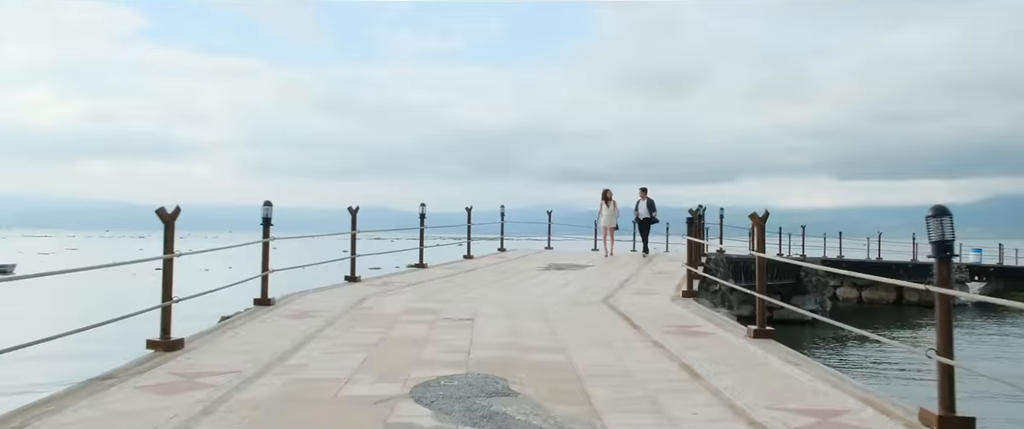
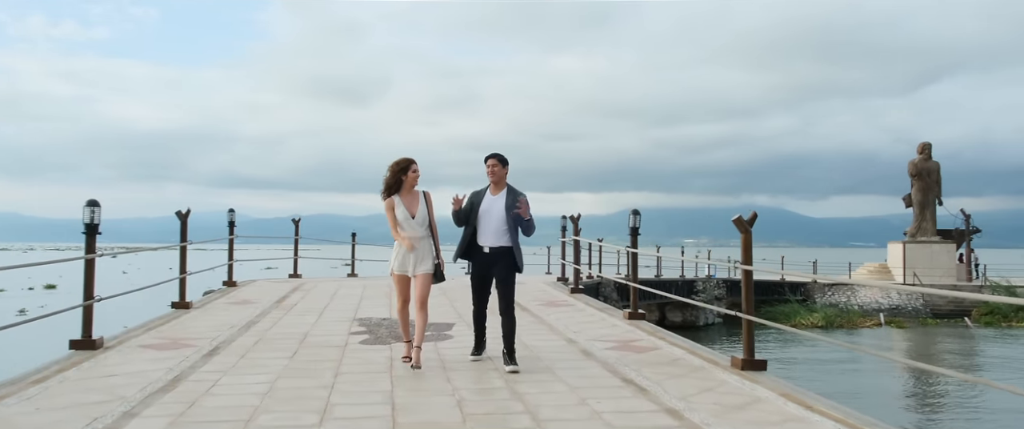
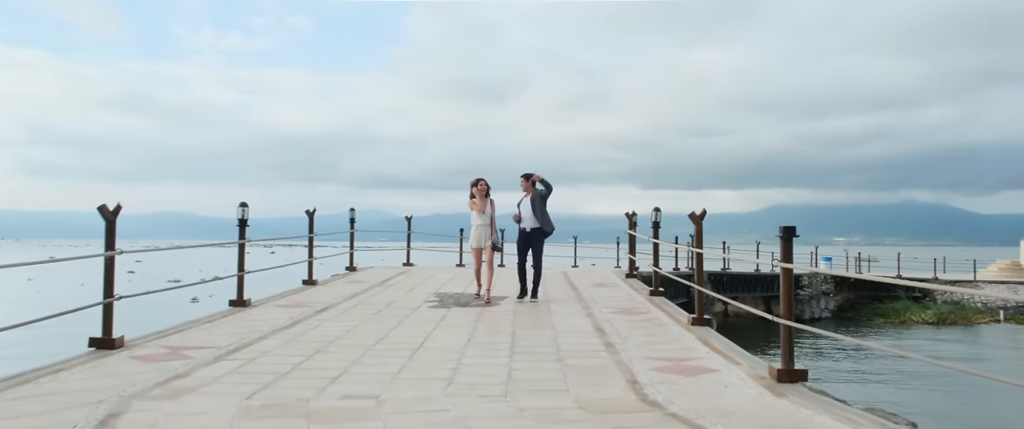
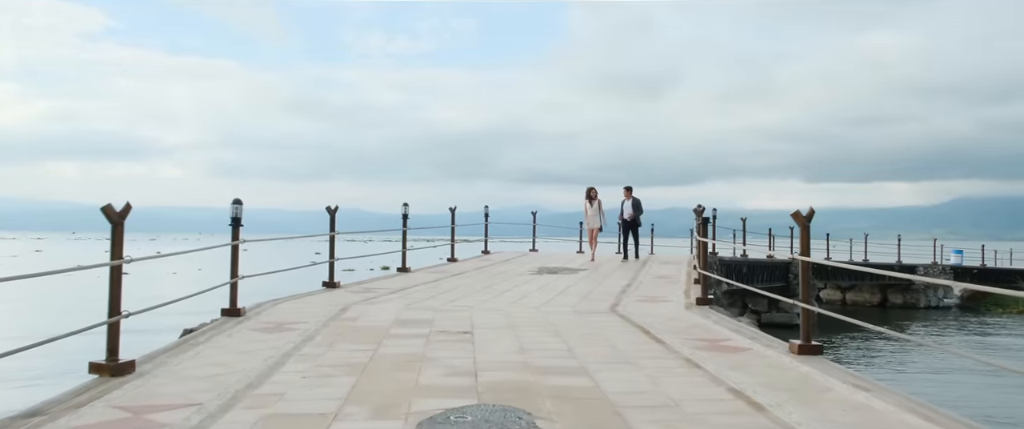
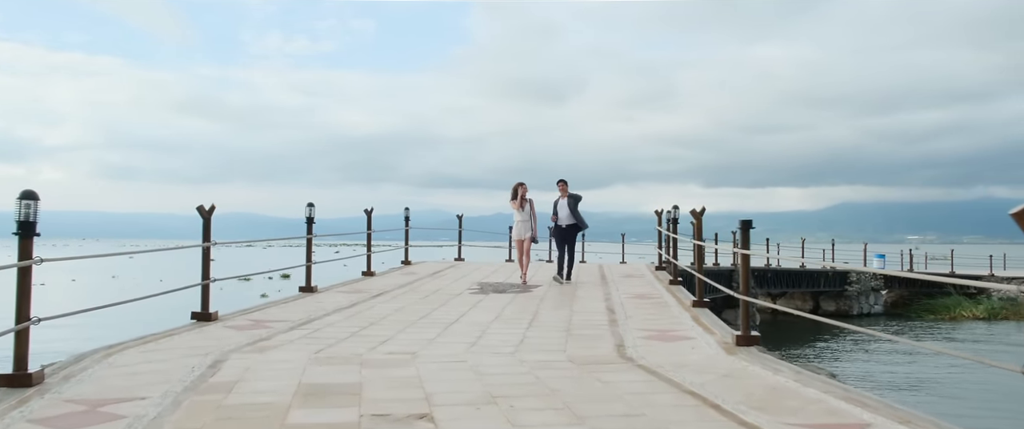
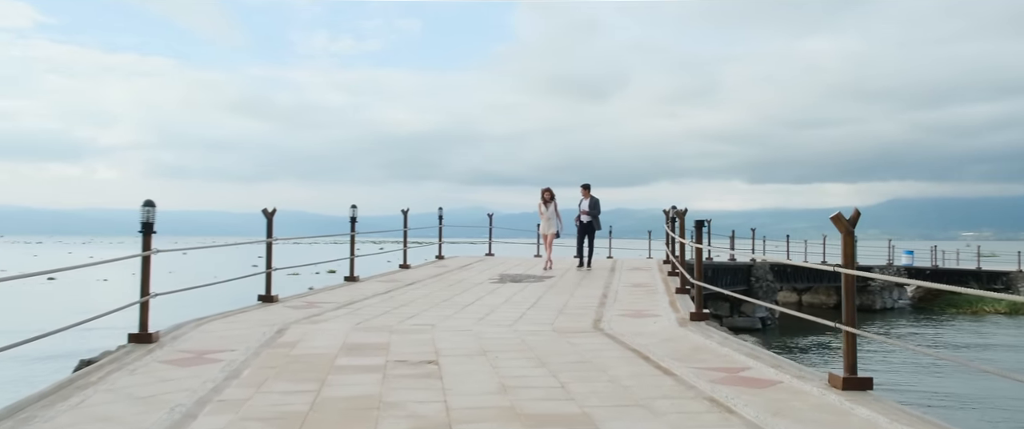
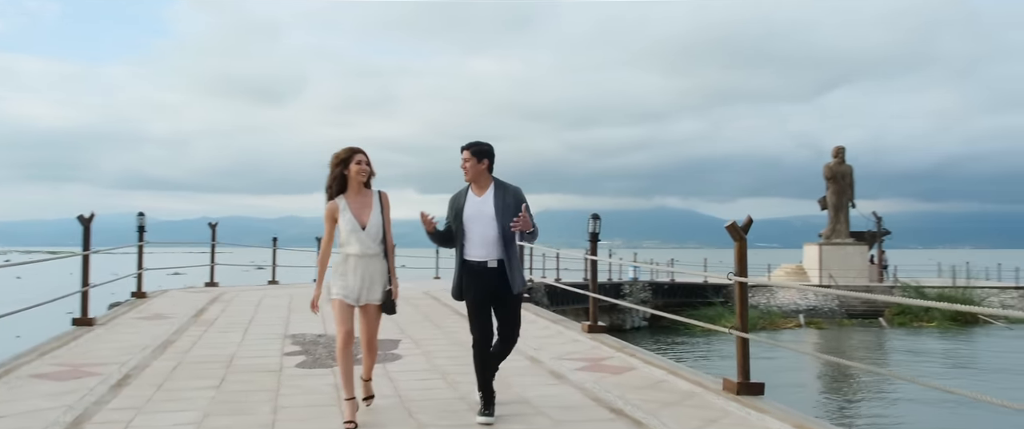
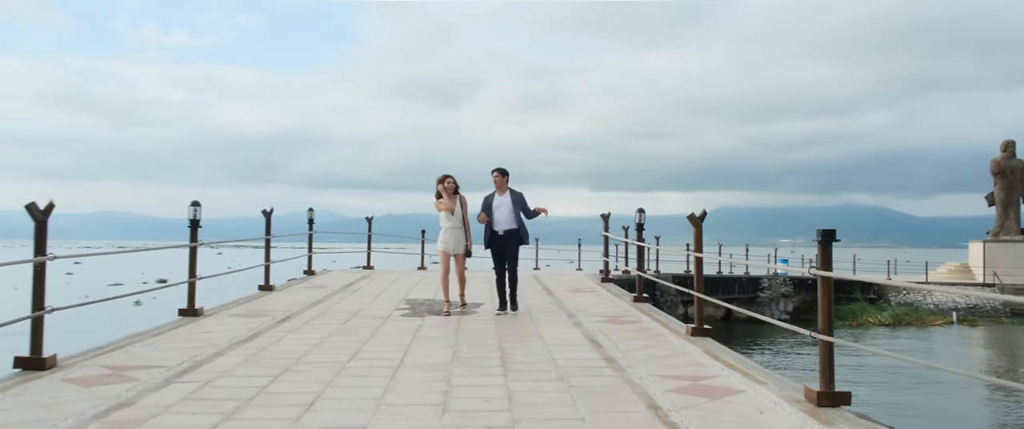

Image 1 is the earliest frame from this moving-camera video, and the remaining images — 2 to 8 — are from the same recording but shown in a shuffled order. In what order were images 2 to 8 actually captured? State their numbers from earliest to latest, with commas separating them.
4, 6, 5, 3, 8, 2, 7
